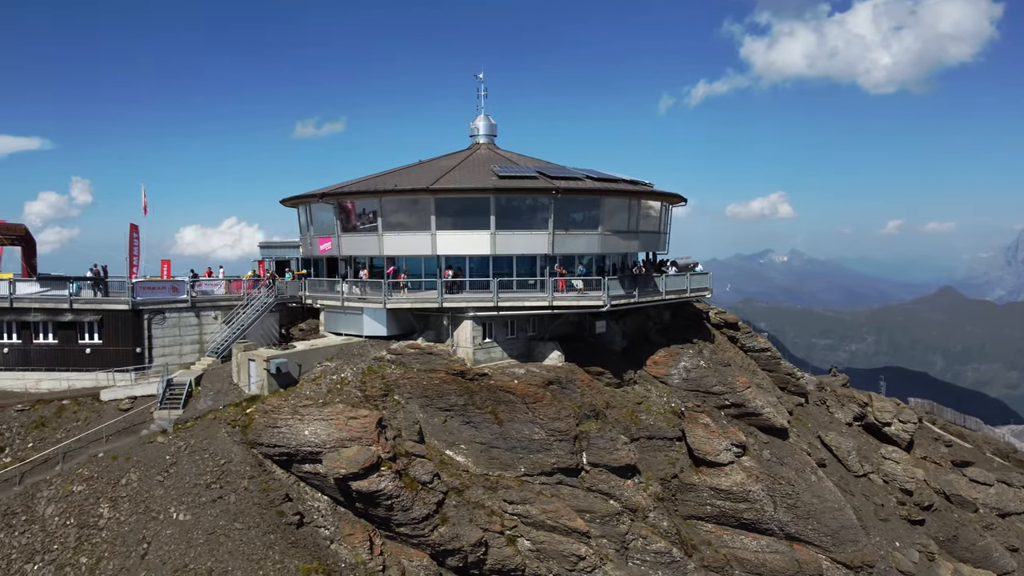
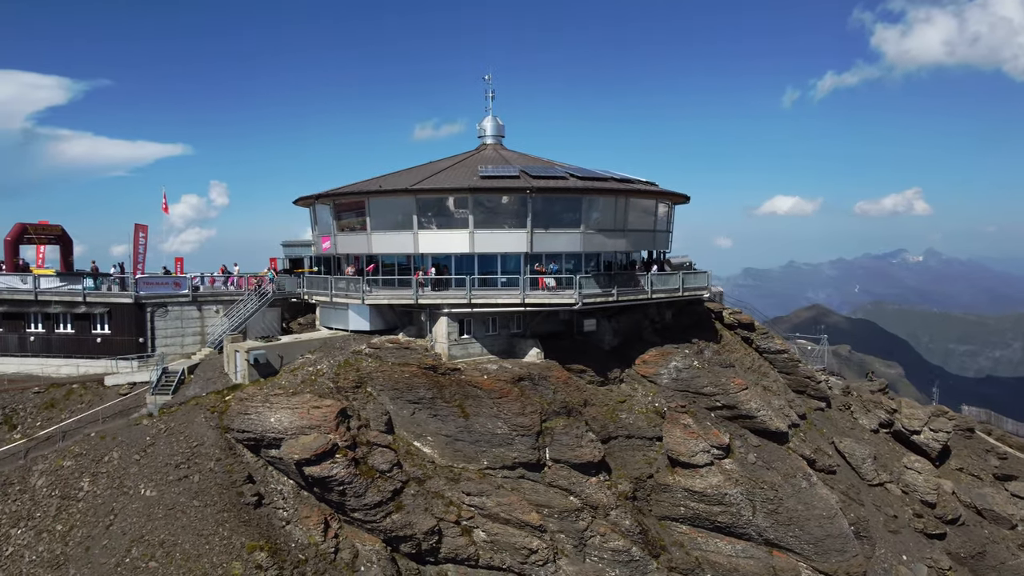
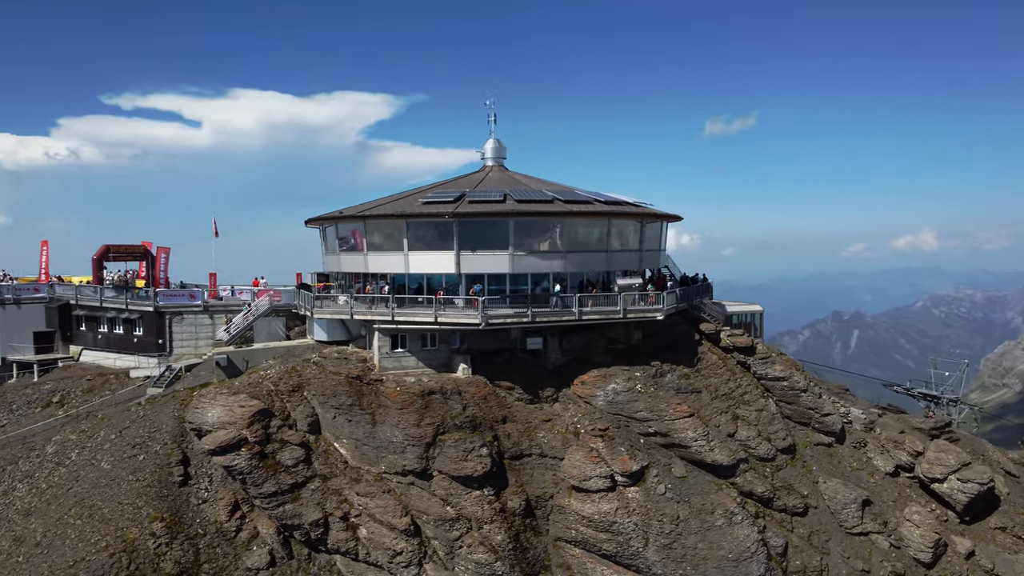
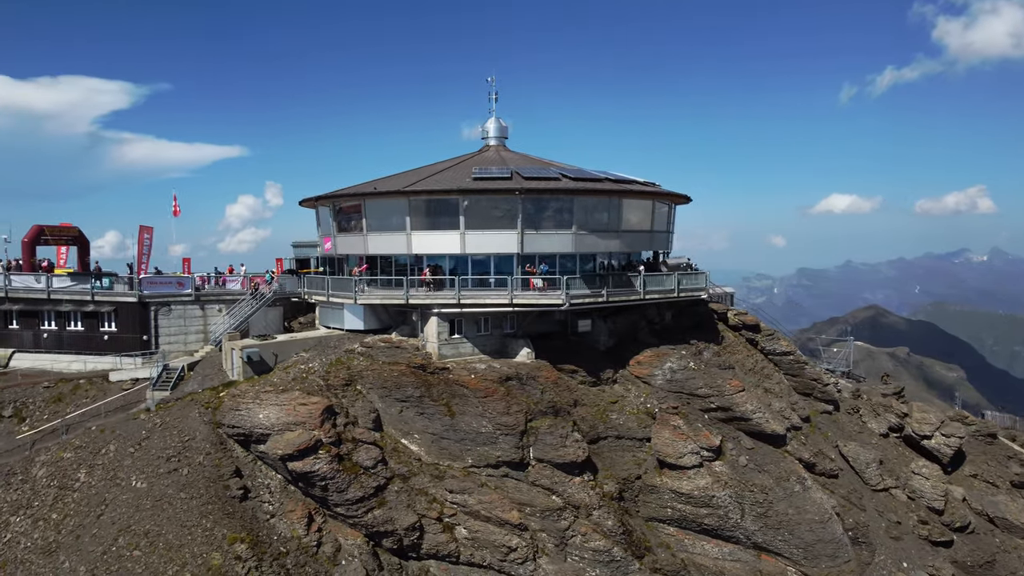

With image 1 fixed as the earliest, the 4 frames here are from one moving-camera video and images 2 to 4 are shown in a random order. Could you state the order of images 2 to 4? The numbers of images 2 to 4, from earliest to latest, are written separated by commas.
2, 4, 3
